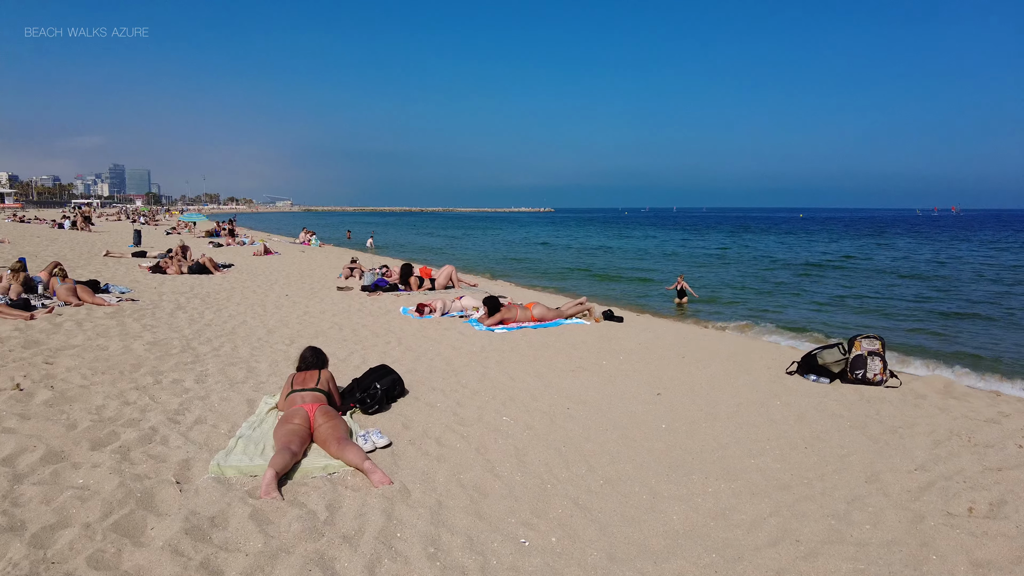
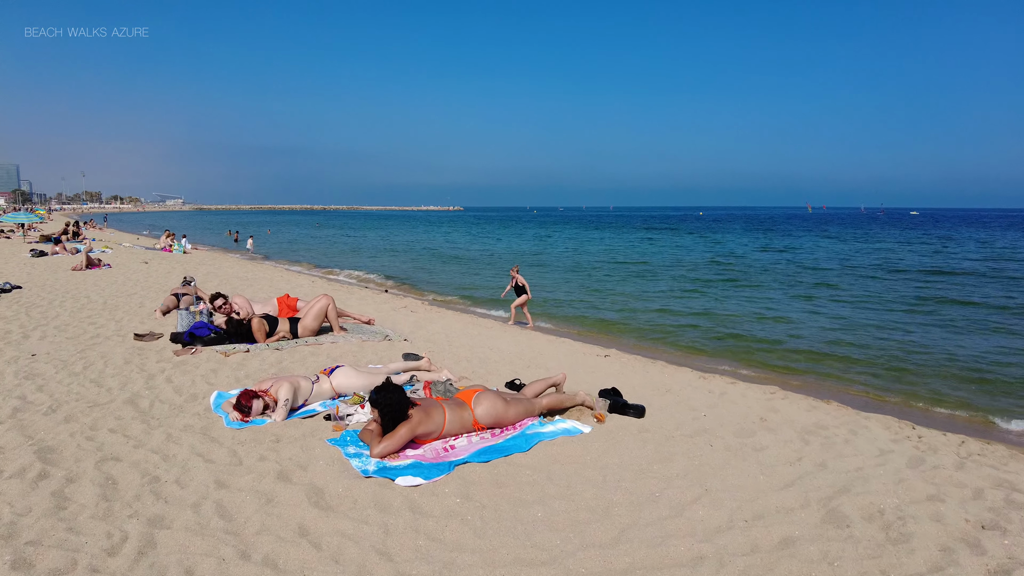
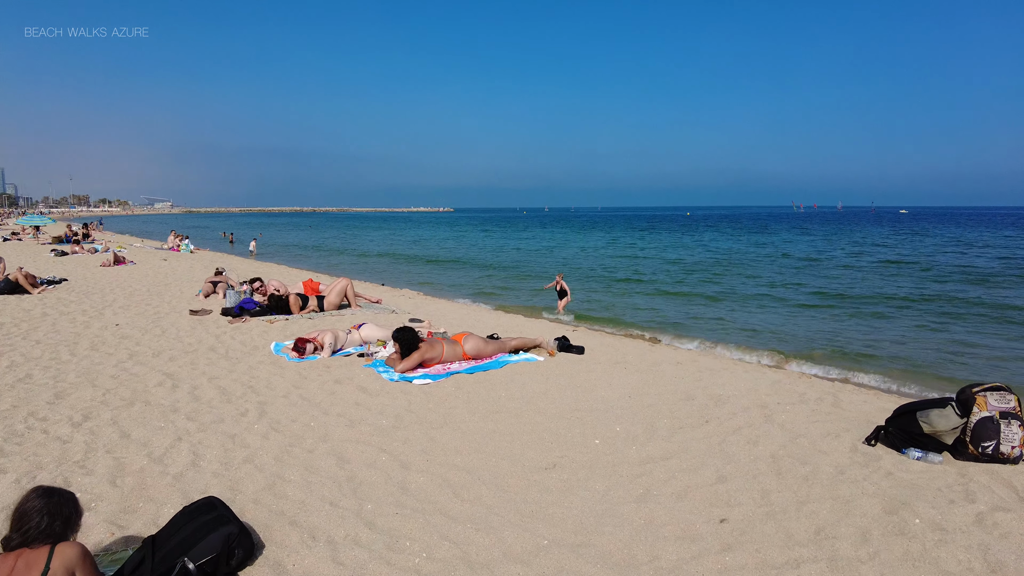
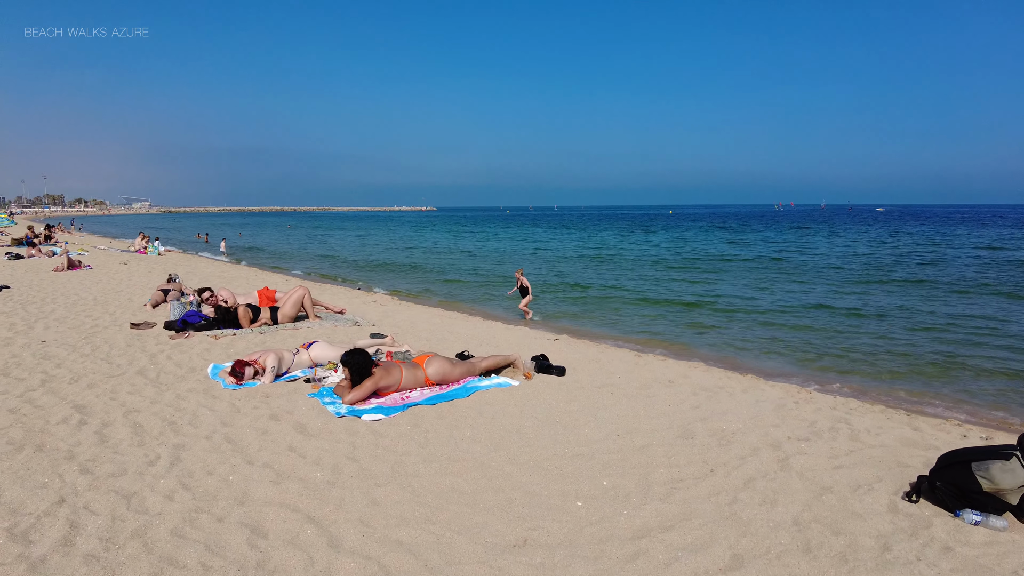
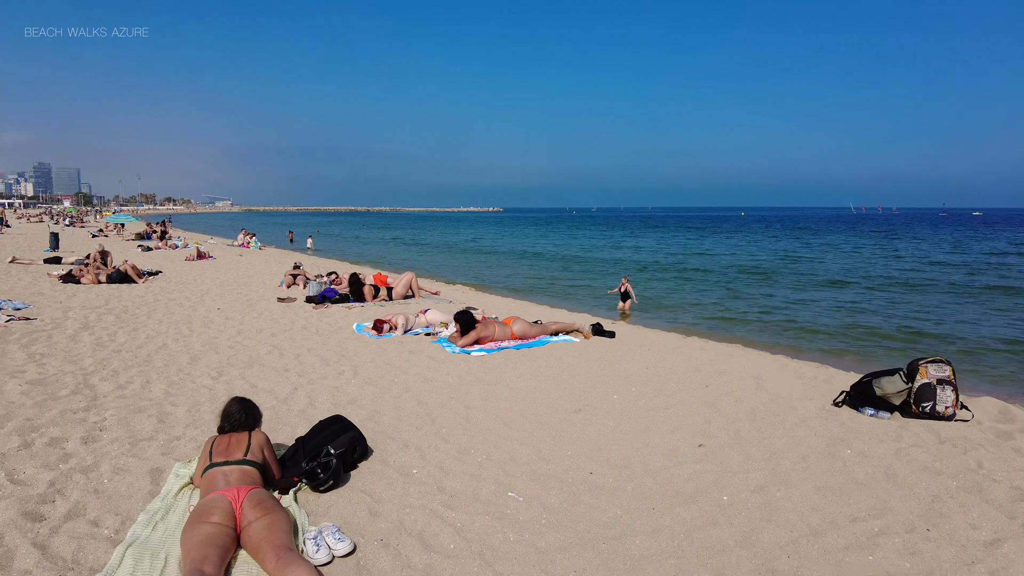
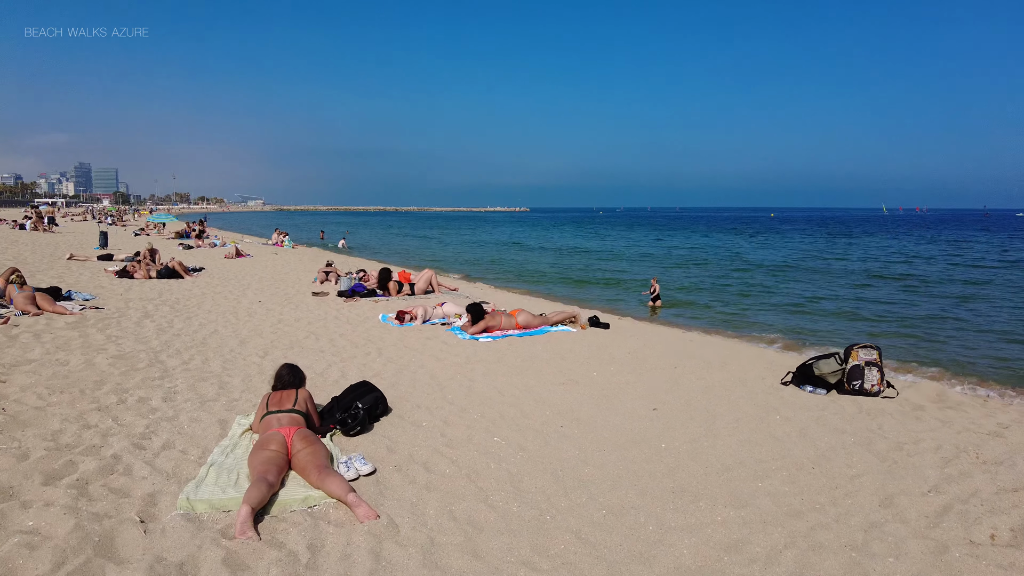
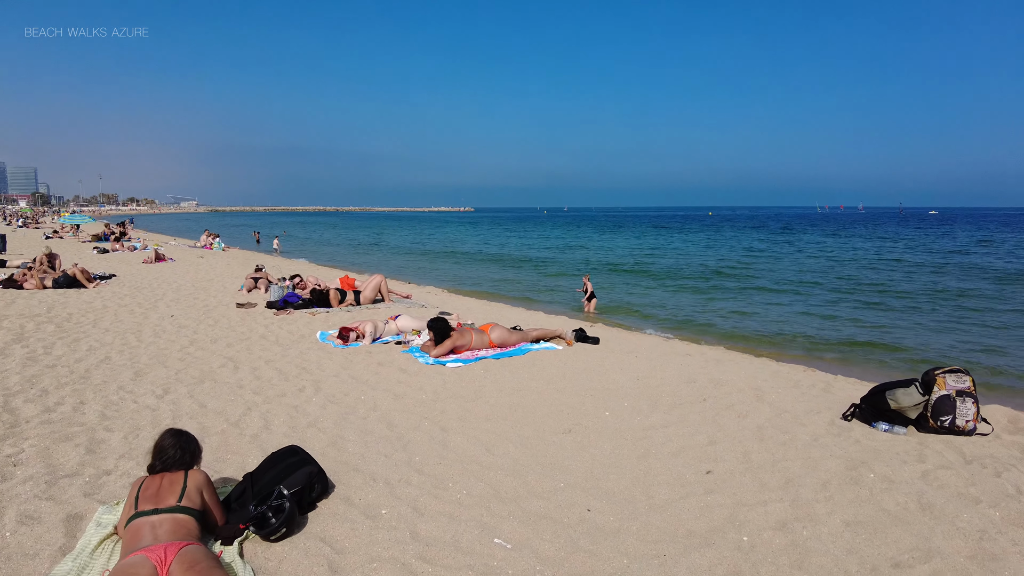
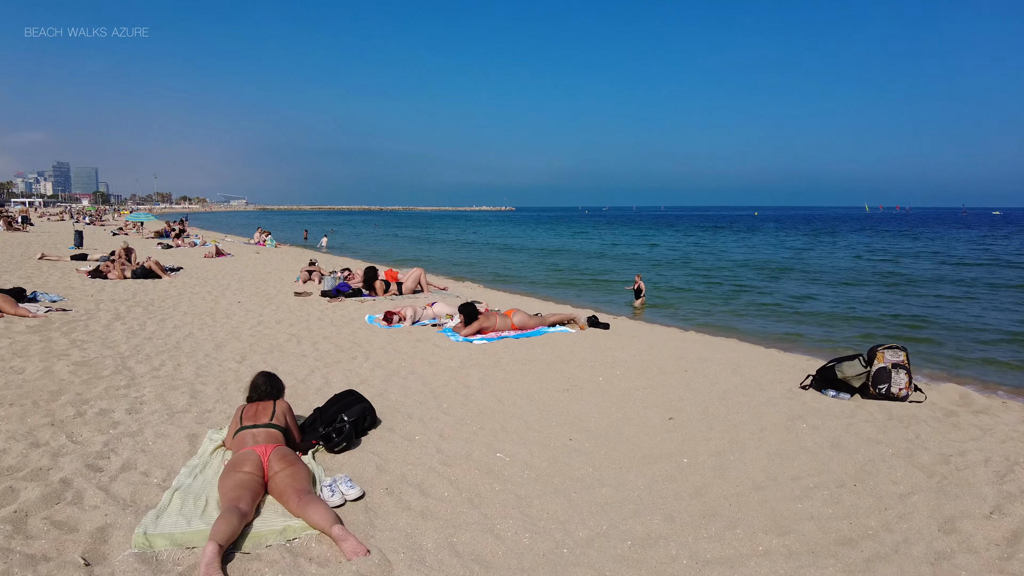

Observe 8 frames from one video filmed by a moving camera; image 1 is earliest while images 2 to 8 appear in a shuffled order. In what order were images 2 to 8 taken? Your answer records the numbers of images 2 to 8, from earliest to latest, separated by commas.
6, 8, 5, 7, 3, 4, 2
